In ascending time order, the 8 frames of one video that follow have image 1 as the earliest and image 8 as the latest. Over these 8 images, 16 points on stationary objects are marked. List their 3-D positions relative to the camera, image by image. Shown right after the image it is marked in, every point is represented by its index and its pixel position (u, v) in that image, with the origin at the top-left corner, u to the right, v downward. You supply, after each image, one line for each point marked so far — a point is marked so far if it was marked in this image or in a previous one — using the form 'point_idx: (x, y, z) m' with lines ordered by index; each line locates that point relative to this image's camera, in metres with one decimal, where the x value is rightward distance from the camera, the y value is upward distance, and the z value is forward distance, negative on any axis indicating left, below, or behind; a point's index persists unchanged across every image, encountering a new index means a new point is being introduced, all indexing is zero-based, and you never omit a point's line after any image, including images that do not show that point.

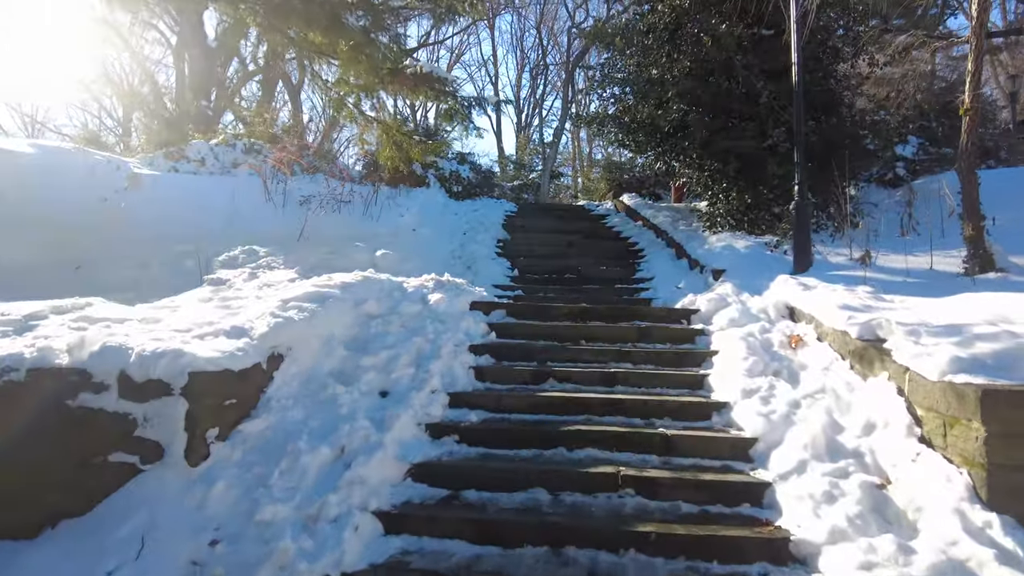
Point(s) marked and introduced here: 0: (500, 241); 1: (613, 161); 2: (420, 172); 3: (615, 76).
0: (-0.2, +0.8, +9.9) m
1: (+2.5, +3.1, +15.2) m
2: (-1.8, +2.3, +12.1) m
3: (+1.8, +3.8, +10.8) m
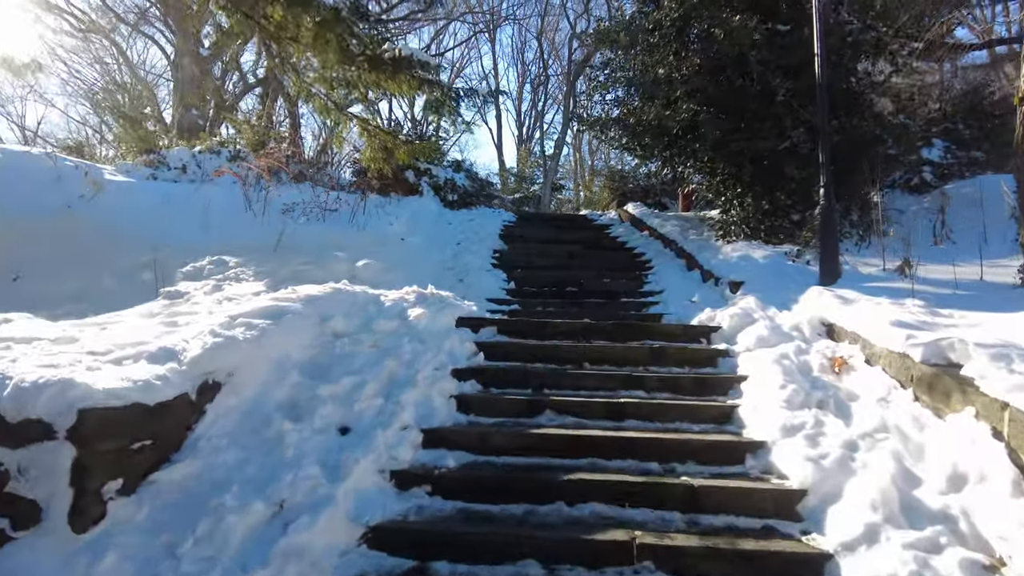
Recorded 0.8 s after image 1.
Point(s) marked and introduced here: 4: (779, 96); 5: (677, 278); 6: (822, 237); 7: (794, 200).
0: (-0.2, +0.5, +9.2) m
1: (+2.5, +2.8, +14.5) m
2: (-1.8, +2.0, +11.5) m
3: (+1.7, +3.6, +10.2) m
4: (+3.4, +2.4, +7.9) m
5: (+2.1, +0.1, +7.7) m
6: (+3.2, +0.5, +6.4) m
7: (+3.7, +1.2, +8.1) m
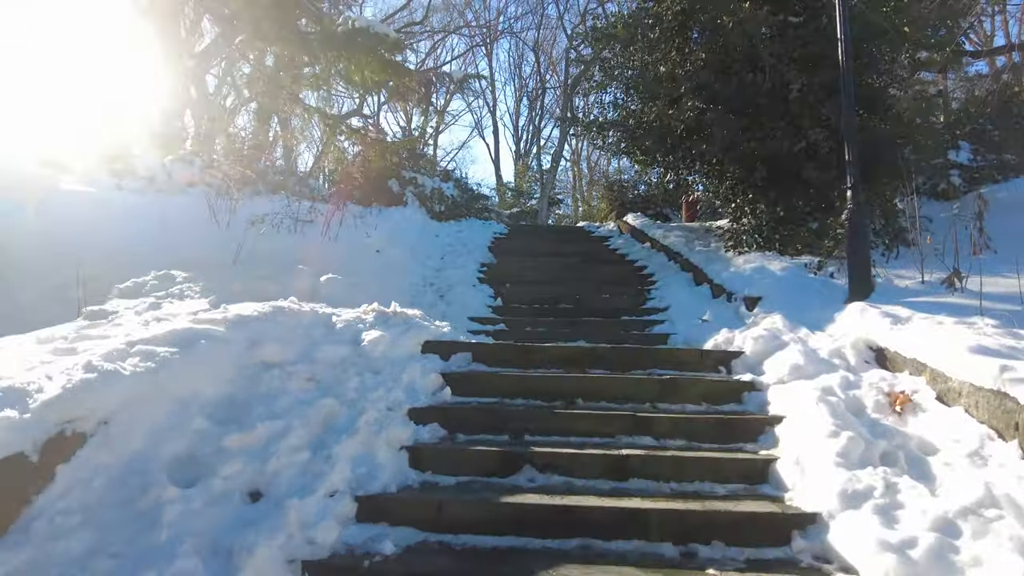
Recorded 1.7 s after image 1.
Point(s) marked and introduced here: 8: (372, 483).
0: (-0.4, +0.3, +8.3) m
1: (+2.3, +2.4, +13.8) m
2: (-2.0, +1.7, +10.7) m
3: (+1.6, +3.3, +9.5) m
4: (+3.2, +2.2, +7.1) m
5: (+1.9, 0.0, +6.9) m
6: (+3.1, +0.4, +5.5) m
7: (+3.6, +1.0, +7.3) m
8: (-0.7, -1.0, +3.0) m
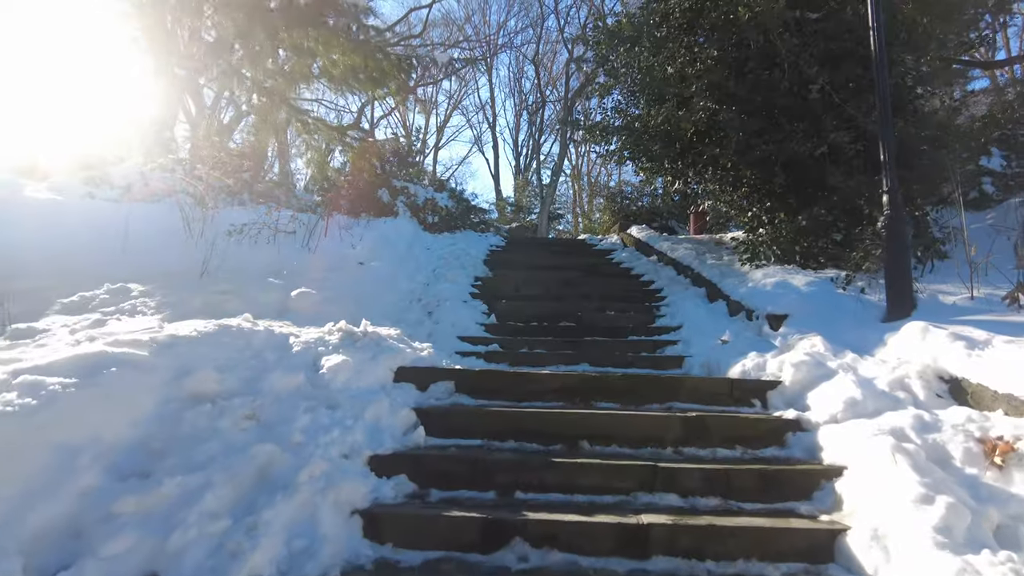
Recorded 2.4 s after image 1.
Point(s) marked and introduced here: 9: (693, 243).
0: (-0.4, +0.1, +7.7) m
1: (+2.3, +2.0, +13.2) m
2: (-2.0, +1.4, +10.1) m
3: (+1.5, +3.1, +8.9) m
4: (+3.2, +2.1, +6.5) m
5: (+1.9, -0.2, +6.2) m
6: (+3.0, +0.3, +4.9) m
7: (+3.5, +0.8, +6.7) m
8: (-0.7, -1.0, +2.3) m
9: (+2.5, +0.6, +8.5) m
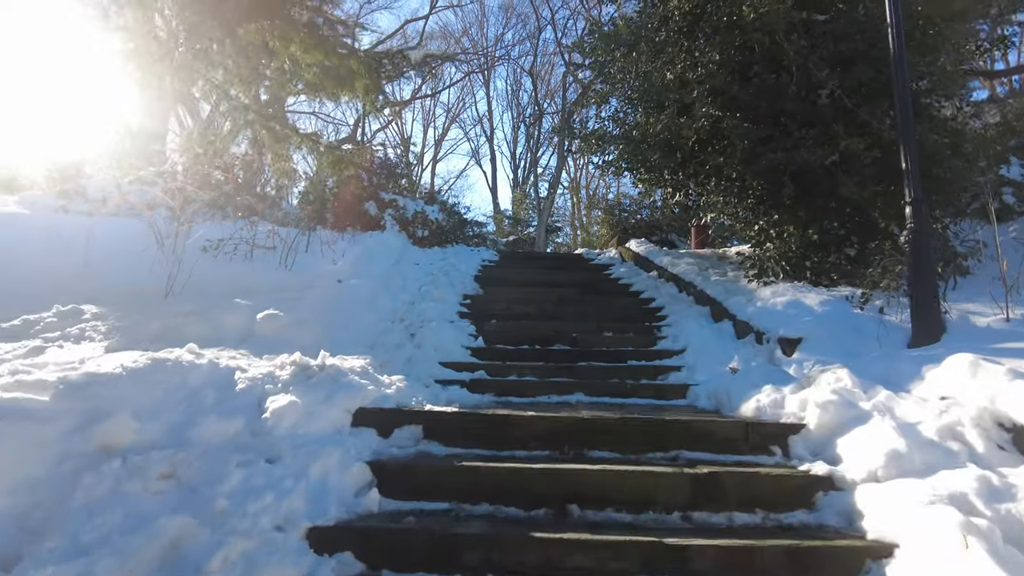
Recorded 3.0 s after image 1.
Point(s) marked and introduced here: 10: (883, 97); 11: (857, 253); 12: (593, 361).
0: (-0.5, -0.1, +7.2) m
1: (+2.2, +1.7, +12.7) m
2: (-2.1, +1.2, +9.6) m
3: (+1.4, +2.8, +8.5) m
4: (+3.1, +1.9, +6.0) m
5: (+1.8, -0.4, +5.8) m
6: (+2.9, +0.1, +4.4) m
7: (+3.4, +0.6, +6.2) m
8: (-0.8, -1.1, +1.8) m
9: (+2.4, +0.4, +8.1) m
10: (+3.6, +1.8, +6.0) m
11: (+3.5, +0.4, +6.3) m
12: (+0.7, -0.6, +5.5) m
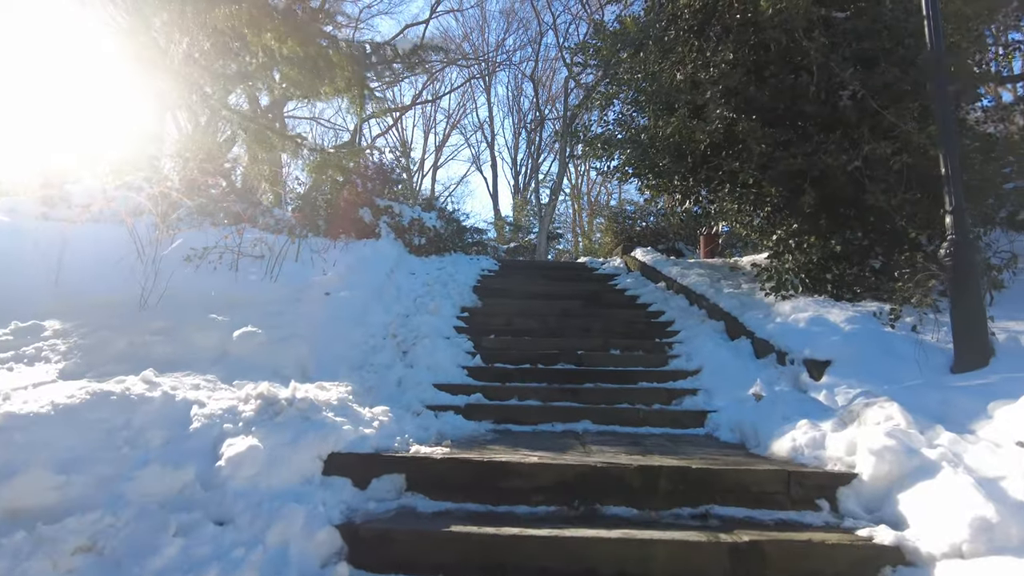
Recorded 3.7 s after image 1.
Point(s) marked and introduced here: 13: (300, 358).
0: (-0.5, -0.2, +6.8) m
1: (+2.2, +1.5, +12.3) m
2: (-2.1, +1.0, +9.2) m
3: (+1.4, +2.7, +8.1) m
4: (+3.1, +1.8, +5.6) m
5: (+1.8, -0.5, +5.3) m
6: (+2.9, 0.0, +4.0) m
7: (+3.4, +0.5, +5.8) m
8: (-0.8, -1.2, +1.4) m
9: (+2.4, +0.2, +7.6) m
10: (+3.6, +1.7, +5.5) m
11: (+3.5, +0.2, +5.8) m
12: (+0.7, -0.8, +5.0) m
13: (-1.6, -0.5, +4.7) m
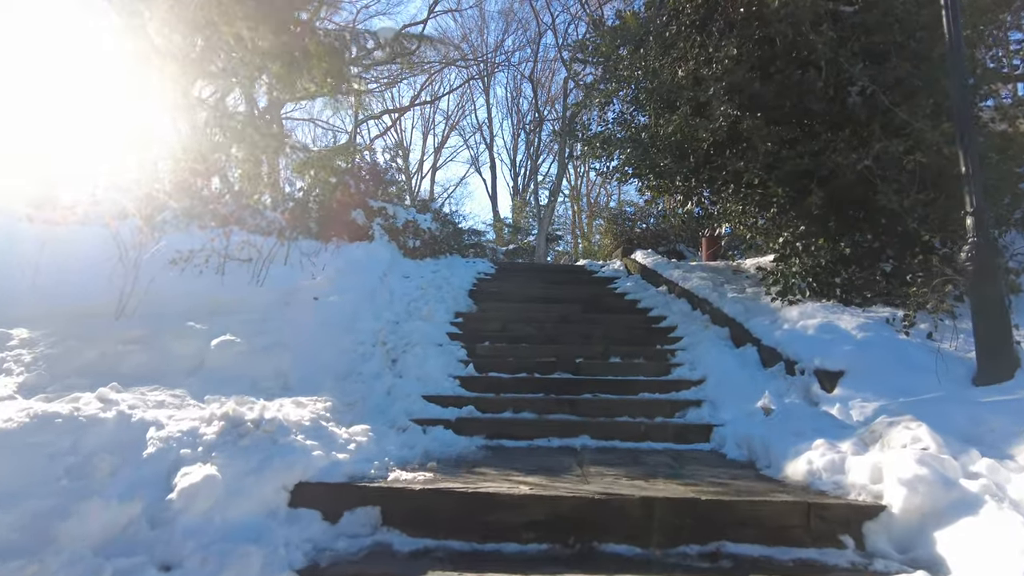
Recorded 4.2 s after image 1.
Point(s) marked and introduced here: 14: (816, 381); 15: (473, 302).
0: (-0.6, -0.3, +6.5) m
1: (+2.1, +1.5, +12.1) m
2: (-2.2, +1.0, +8.9) m
3: (+1.4, +2.6, +7.8) m
4: (+3.0, +1.7, +5.4) m
5: (+1.7, -0.6, +5.1) m
6: (+2.9, -0.1, +3.8) m
7: (+3.4, +0.4, +5.5) m
8: (-0.9, -1.2, +1.1) m
9: (+2.4, +0.2, +7.4) m
10: (+3.5, +1.7, +5.3) m
11: (+3.5, +0.2, +5.6) m
12: (+0.7, -0.8, +4.8) m
13: (-1.6, -0.6, +4.4) m
14: (+2.1, -0.6, +4.2) m
15: (-0.5, -0.2, +7.3) m
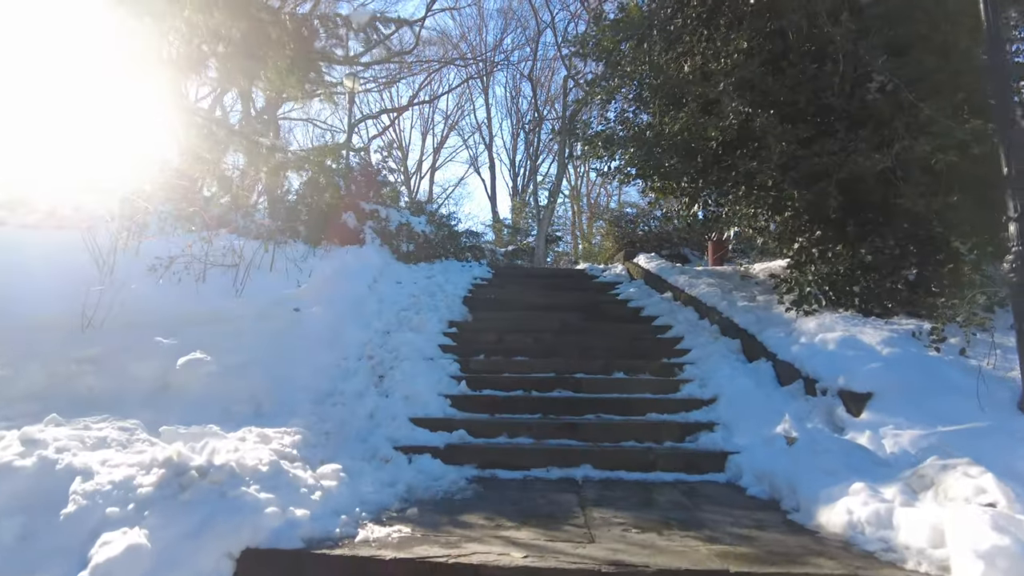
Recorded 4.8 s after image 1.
0: (-0.6, -0.4, +6.2) m
1: (+2.1, +1.4, +11.7) m
2: (-2.2, +0.9, +8.6) m
3: (+1.3, +2.6, +7.5) m
4: (+3.0, +1.6, +5.0) m
5: (+1.7, -0.6, +4.7) m
6: (+2.9, -0.1, +3.4) m
7: (+3.3, +0.3, +5.2) m
8: (-0.9, -1.3, +0.8) m
9: (+2.3, +0.1, +7.0) m
10: (+3.5, +1.6, +4.9) m
11: (+3.4, +0.1, +5.2) m
12: (+0.6, -0.9, +4.4) m
13: (-1.7, -0.7, +4.0) m
14: (+2.0, -0.7, +3.8) m
15: (-0.5, -0.3, +7.0) m
